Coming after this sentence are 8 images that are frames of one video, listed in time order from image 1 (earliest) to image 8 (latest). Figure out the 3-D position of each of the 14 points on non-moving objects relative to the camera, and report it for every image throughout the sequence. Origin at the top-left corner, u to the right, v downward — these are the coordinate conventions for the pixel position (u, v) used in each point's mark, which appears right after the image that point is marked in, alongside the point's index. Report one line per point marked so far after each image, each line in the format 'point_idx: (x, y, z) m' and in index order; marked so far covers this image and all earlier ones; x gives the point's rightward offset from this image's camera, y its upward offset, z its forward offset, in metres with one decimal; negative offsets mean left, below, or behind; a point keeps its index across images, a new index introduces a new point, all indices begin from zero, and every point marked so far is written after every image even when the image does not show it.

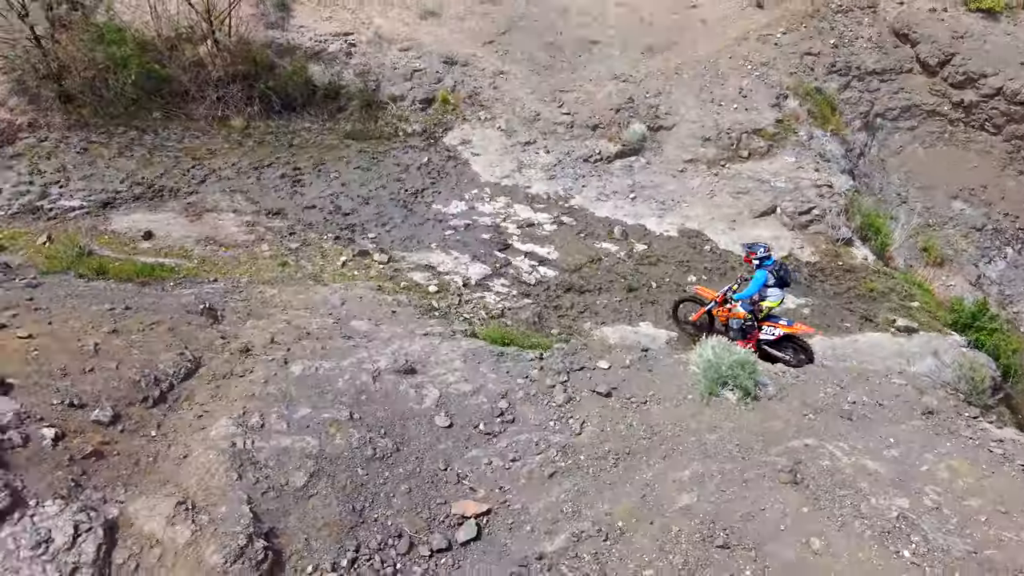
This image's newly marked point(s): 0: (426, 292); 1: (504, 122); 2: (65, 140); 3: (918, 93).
0: (-1.2, -0.1, +9.2) m
1: (-0.1, +3.4, +13.2) m
2: (-8.6, +2.8, +12.3) m
3: (+10.0, +4.9, +15.9) m
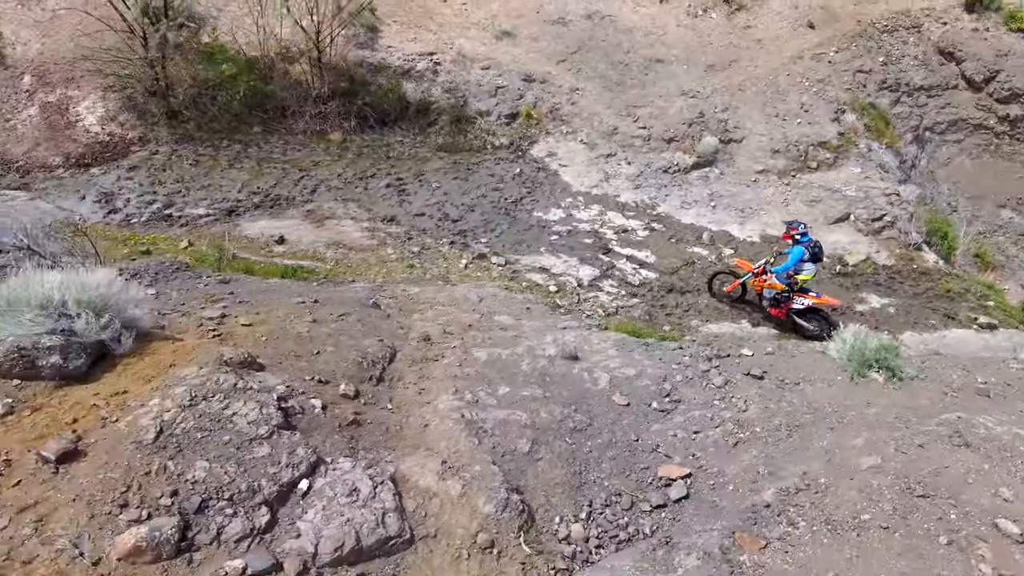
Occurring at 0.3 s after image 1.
0: (+0.6, -0.1, +9.9) m
1: (+1.6, +3.3, +13.9) m
2: (-6.8, +2.7, +13.0) m
3: (+11.7, +4.7, +16.7) m
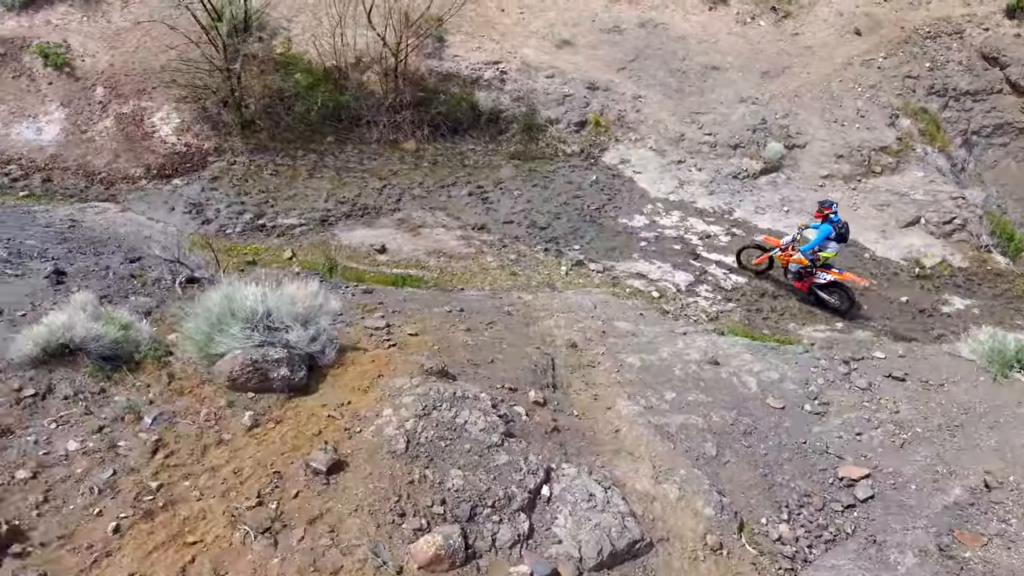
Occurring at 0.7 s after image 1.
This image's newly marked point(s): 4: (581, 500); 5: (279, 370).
0: (+2.2, -0.1, +10.0) m
1: (+3.1, +3.2, +14.1) m
2: (-5.3, +2.5, +13.1) m
3: (+13.2, +4.7, +17.1) m
4: (+0.5, -1.6, +4.7) m
5: (-1.8, -0.6, +5.0) m
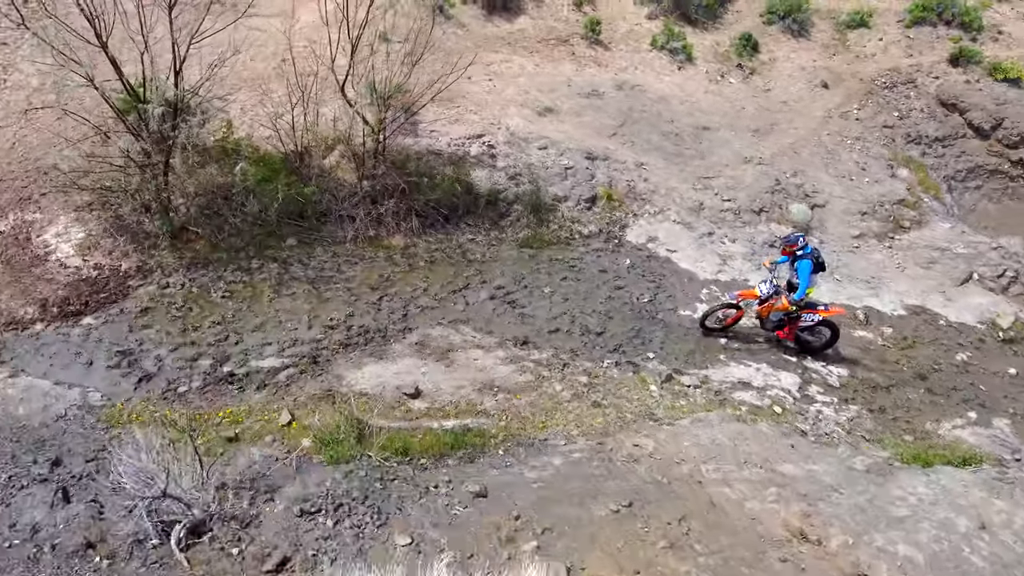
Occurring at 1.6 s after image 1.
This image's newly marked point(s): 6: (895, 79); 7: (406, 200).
0: (+3.2, -1.5, +7.9) m
1: (+3.1, +1.4, +12.3) m
2: (-4.9, +0.1, +9.9) m
3: (+12.4, +3.6, +17.0) m
4: (+2.6, -2.5, +2.2) m
5: (+0.1, -1.9, +2.2) m
6: (+10.9, +6.0, +18.2) m
7: (-1.9, +1.5, +11.3) m
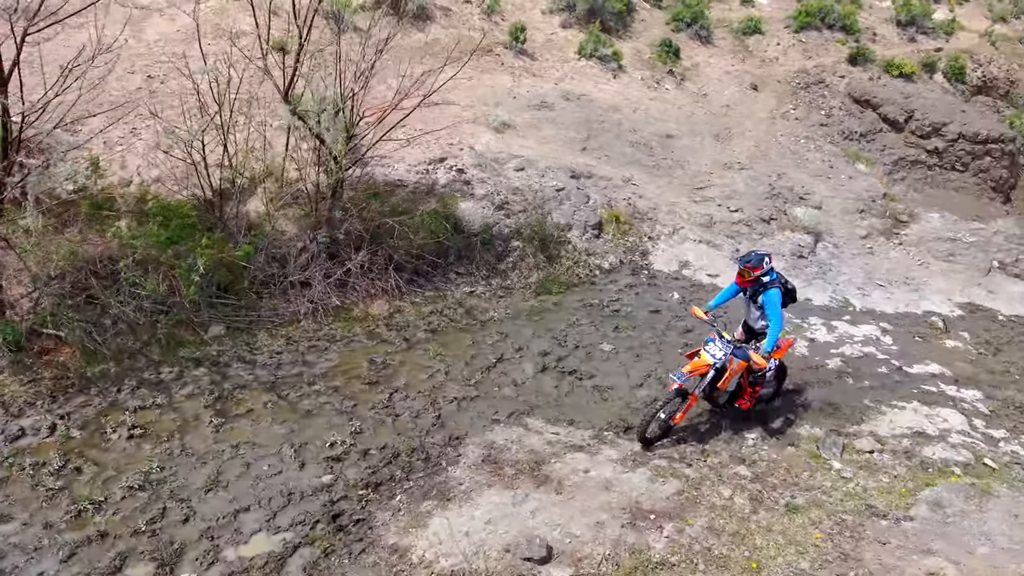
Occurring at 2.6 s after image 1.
0: (+4.4, -1.7, +5.9) m
1: (+2.9, +0.9, +10.4) m
2: (-4.0, -1.3, +6.0) m
3: (+10.4, +3.8, +17.2) m
4: (+5.2, -2.3, +0.2) m
5: (+2.8, -2.0, -0.3) m
6: (+8.4, +5.9, +18.1) m
7: (-1.7, +0.5, +8.1) m
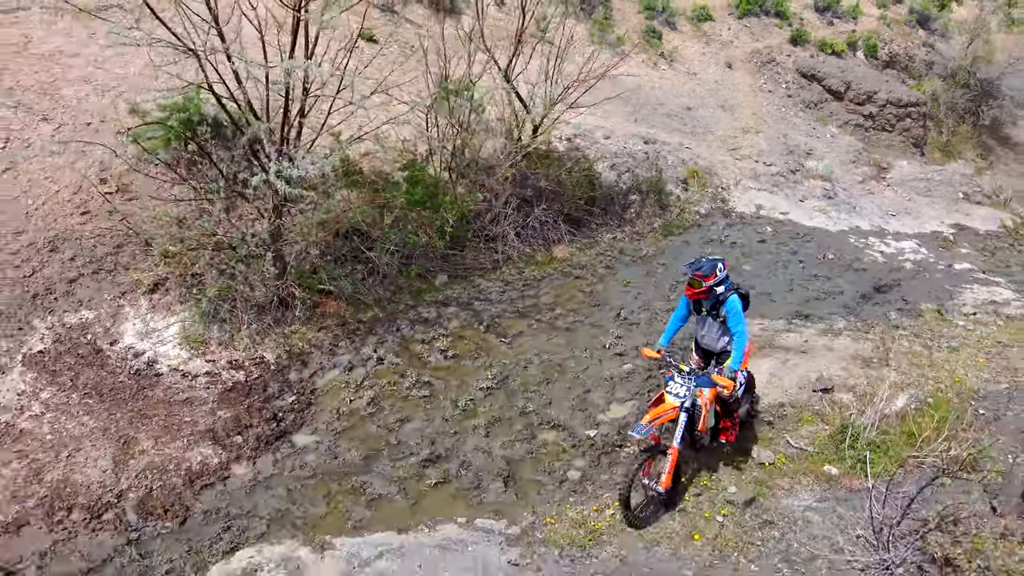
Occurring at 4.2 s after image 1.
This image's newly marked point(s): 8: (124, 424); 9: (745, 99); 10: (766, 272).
0: (+7.1, -0.4, +8.4) m
1: (+4.6, +2.0, +12.5) m
2: (-1.3, -0.7, +7.0) m
3: (+10.6, +5.6, +20.5) m
4: (+8.9, -0.9, +3.0) m
5: (+6.6, -0.8, +2.0) m
6: (+8.3, +7.5, +21.0) m
7: (+0.5, +1.2, +9.6) m
8: (-3.2, -1.1, +5.6) m
9: (+6.3, +5.1, +17.3) m
10: (+3.7, +0.2, +9.4) m
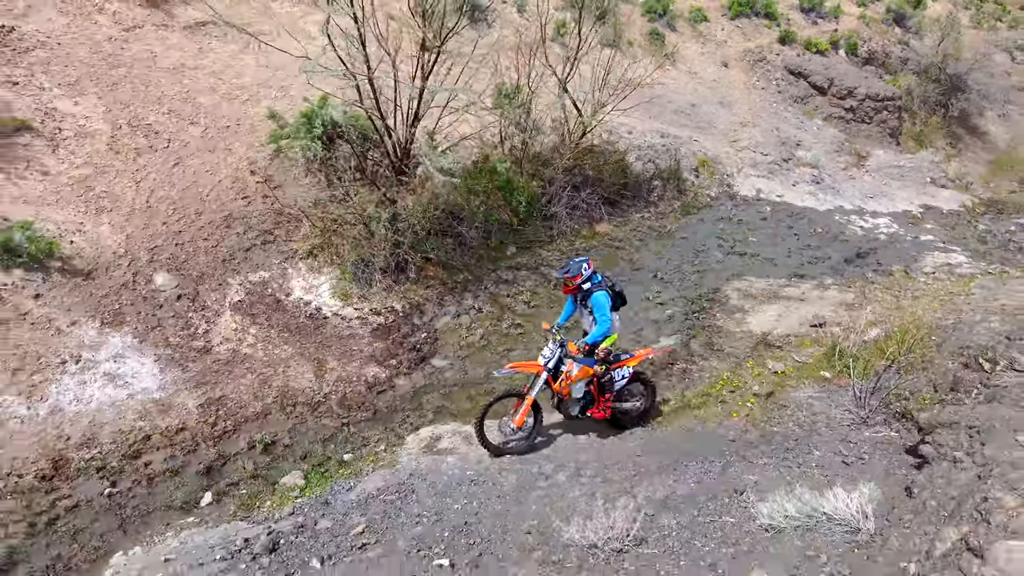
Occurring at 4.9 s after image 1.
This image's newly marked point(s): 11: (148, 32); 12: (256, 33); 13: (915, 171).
0: (+8.1, +0.2, +10.7) m
1: (+5.4, +2.7, +14.7) m
2: (-0.3, -0.2, +9.1) m
3: (+11.2, +6.4, +22.8) m
4: (+10.0, -0.4, +5.3) m
5: (+7.7, -0.3, +4.3) m
6: (+8.8, +8.3, +23.2) m
7: (+1.4, +1.8, +11.7) m
8: (-2.2, -0.7, +7.6) m
9: (+7.0, +5.9, +19.5) m
10: (+4.7, +0.8, +11.6) m
11: (-7.0, +4.9, +12.2) m
12: (-5.2, +5.2, +13.0) m
13: (+10.5, +3.0, +16.7) m
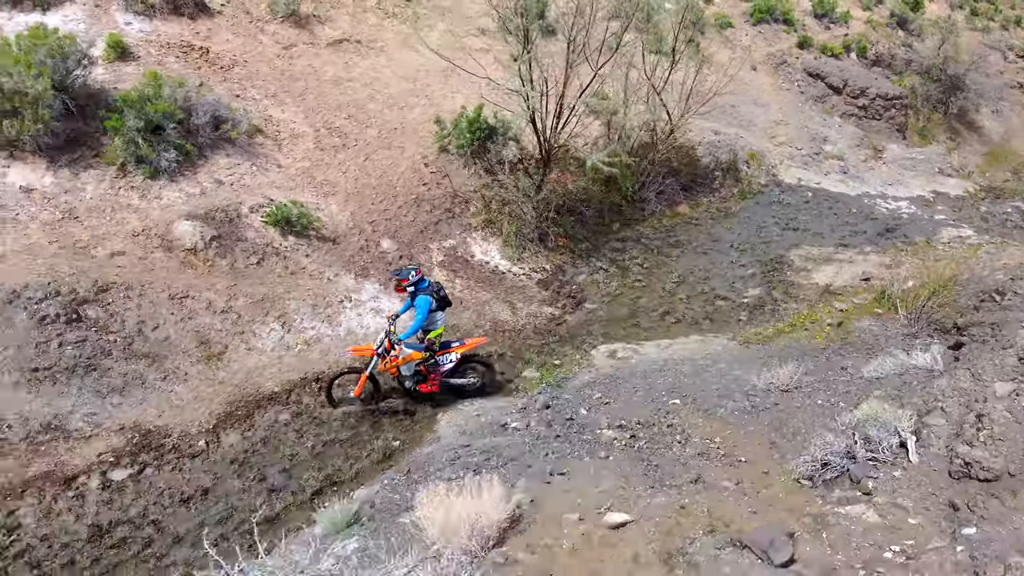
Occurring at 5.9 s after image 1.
0: (+10.3, +0.9, +13.6) m
1: (+7.6, +3.4, +17.5) m
2: (+1.9, +0.4, +11.9) m
3: (+13.2, +7.3, +25.6) m
4: (+12.3, +0.3, +8.2) m
5: (+9.9, +0.3, +7.2) m
6: (+10.8, +9.2, +26.0) m
7: (+3.6, +2.5, +14.4) m
8: (+0.1, -0.1, +10.4) m
9: (+9.1, +6.7, +22.3) m
10: (+6.8, +1.5, +14.4) m
11: (-4.8, +5.6, +14.9) m
12: (-3.1, +5.8, +15.6) m
13: (+12.6, +3.8, +19.6) m
